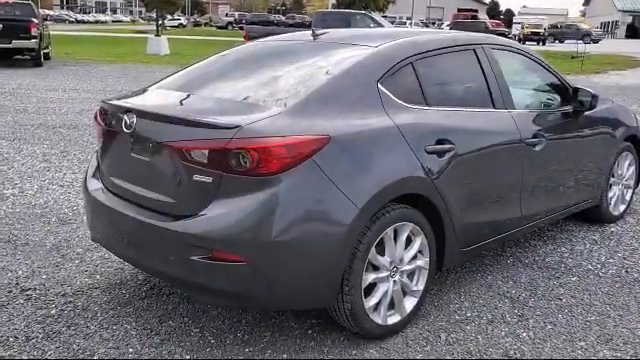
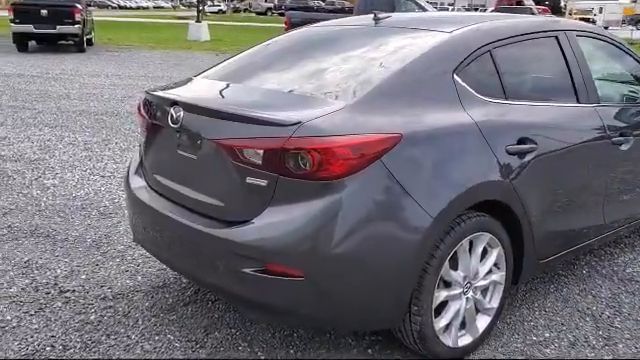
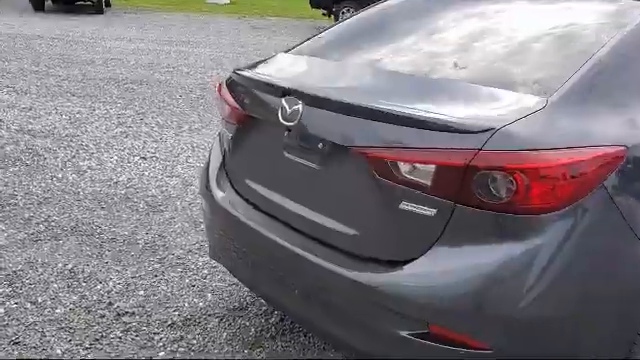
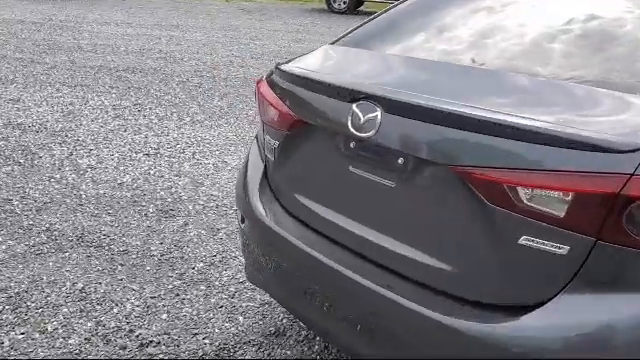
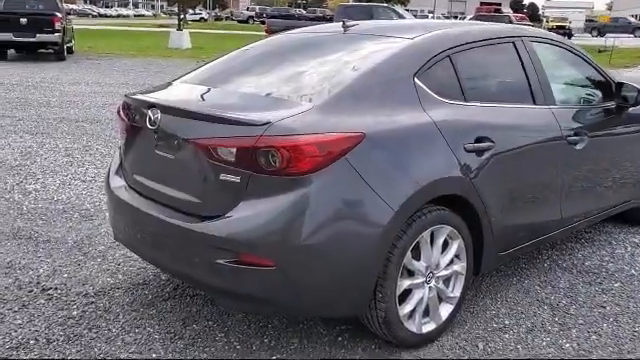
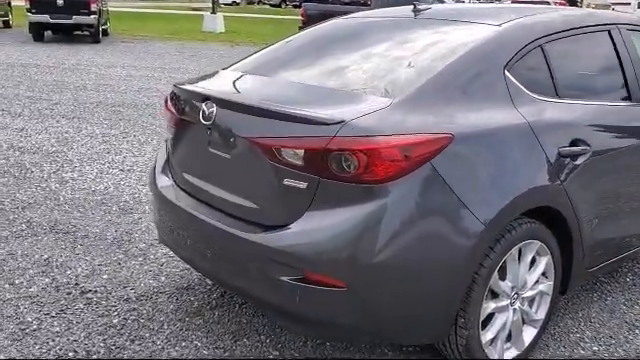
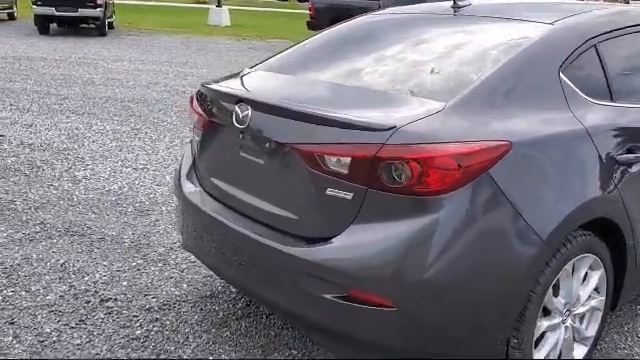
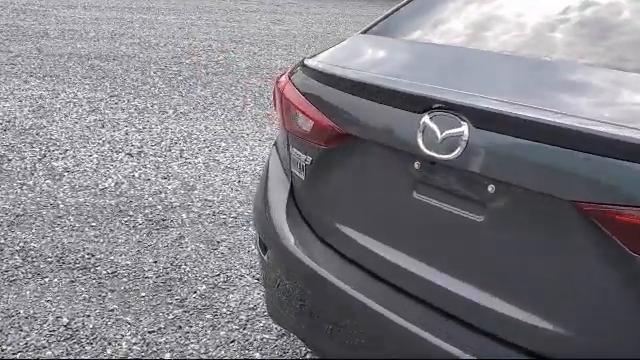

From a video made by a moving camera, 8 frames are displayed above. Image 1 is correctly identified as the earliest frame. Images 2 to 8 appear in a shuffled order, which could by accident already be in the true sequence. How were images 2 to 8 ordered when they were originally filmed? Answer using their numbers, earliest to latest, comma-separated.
5, 2, 6, 7, 3, 4, 8
